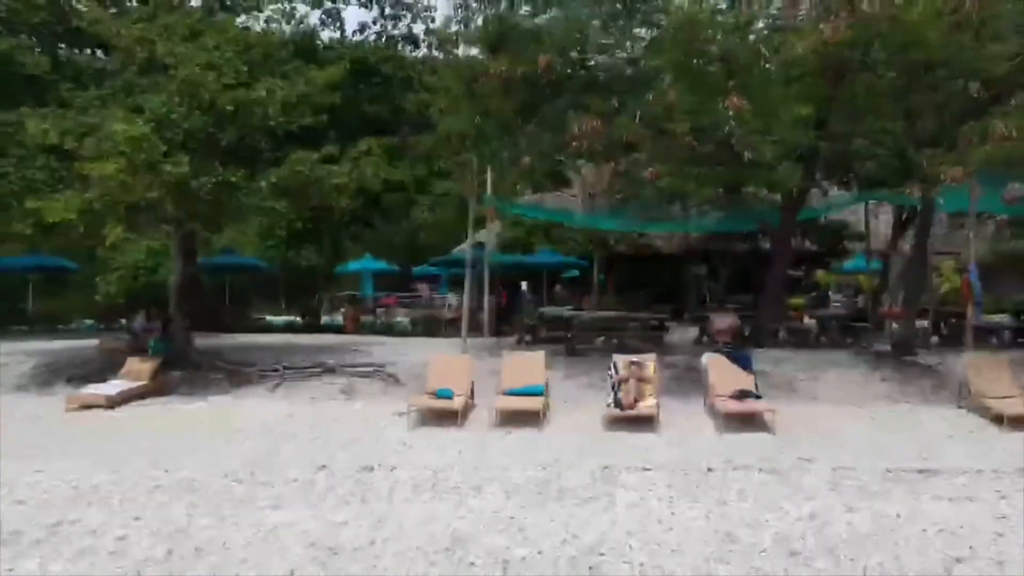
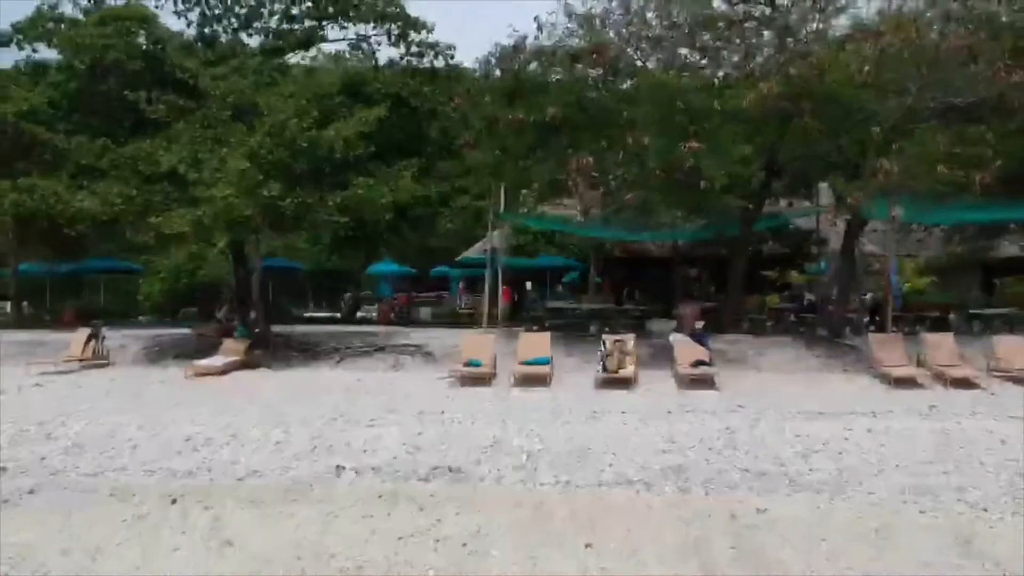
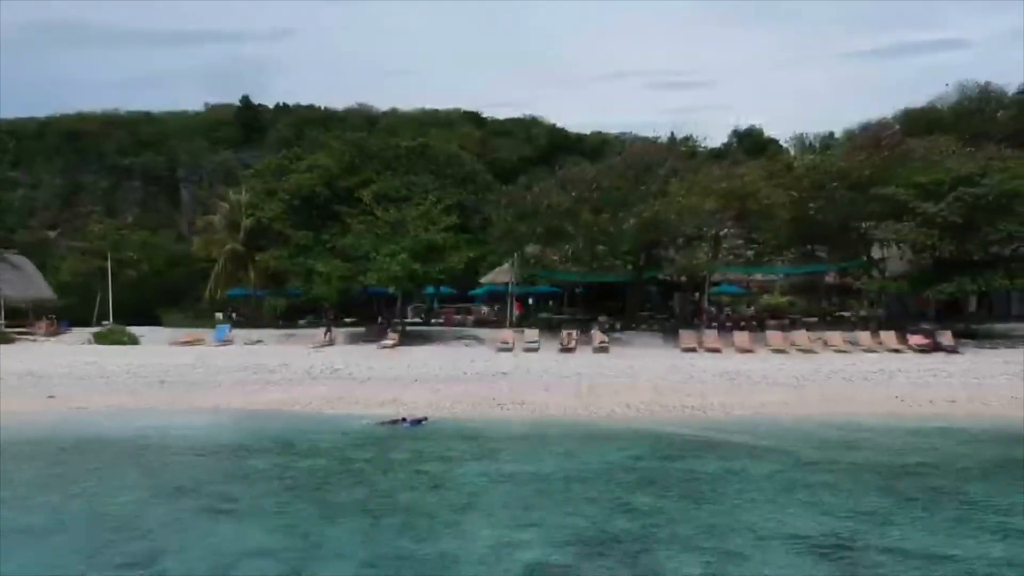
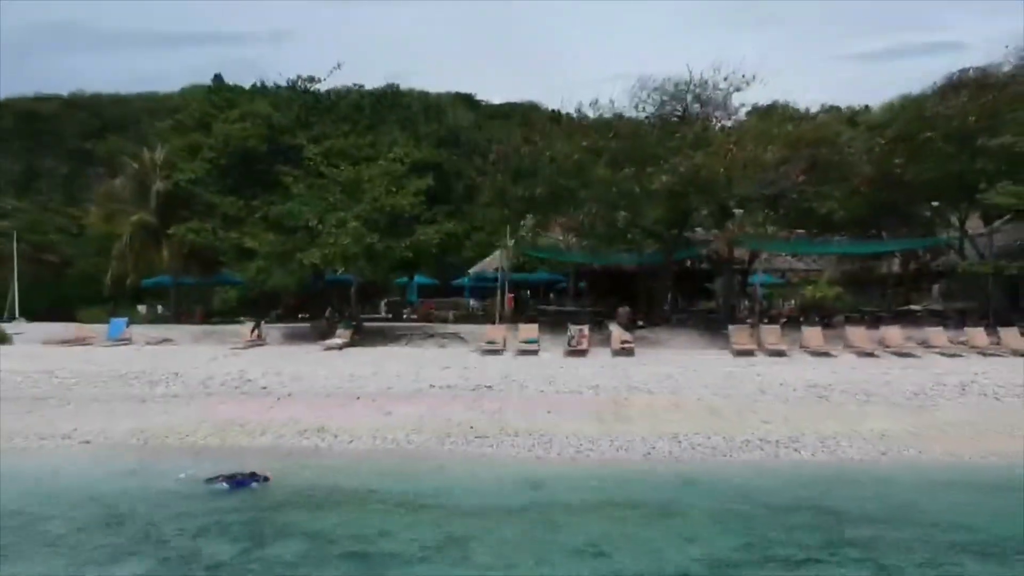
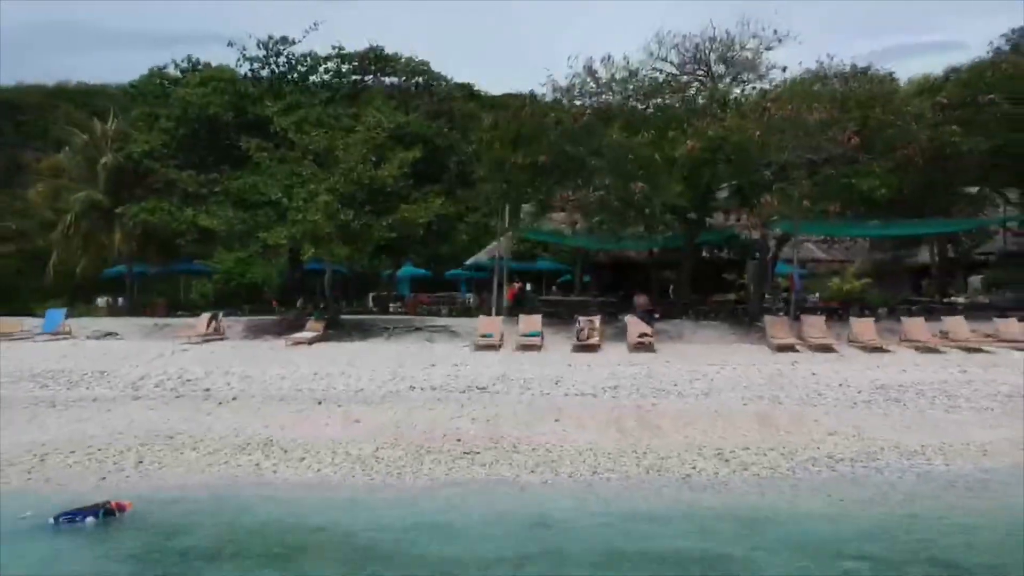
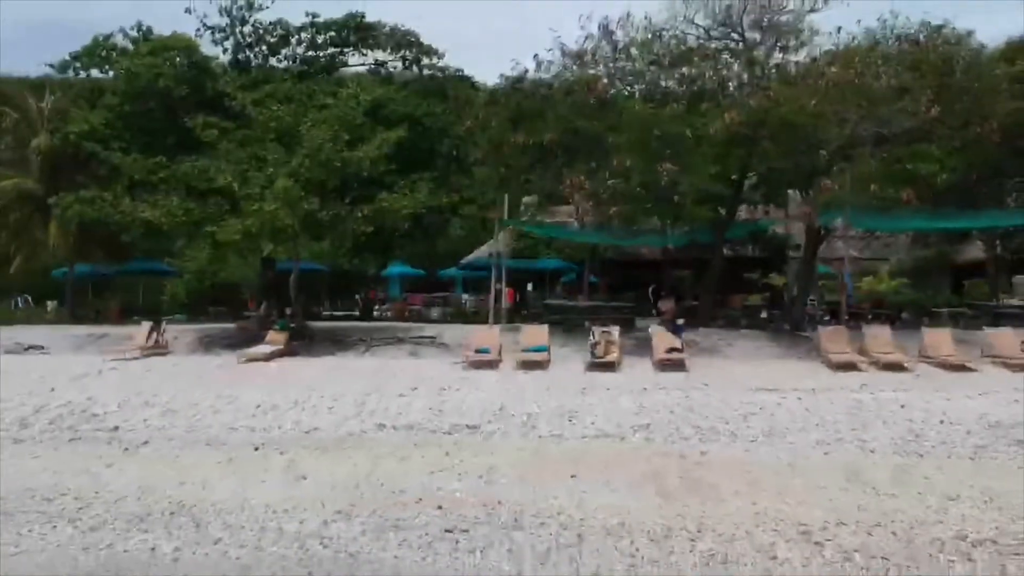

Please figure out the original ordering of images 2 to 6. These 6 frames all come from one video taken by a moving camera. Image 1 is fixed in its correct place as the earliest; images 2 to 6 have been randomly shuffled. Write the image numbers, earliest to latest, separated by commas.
2, 6, 5, 4, 3
